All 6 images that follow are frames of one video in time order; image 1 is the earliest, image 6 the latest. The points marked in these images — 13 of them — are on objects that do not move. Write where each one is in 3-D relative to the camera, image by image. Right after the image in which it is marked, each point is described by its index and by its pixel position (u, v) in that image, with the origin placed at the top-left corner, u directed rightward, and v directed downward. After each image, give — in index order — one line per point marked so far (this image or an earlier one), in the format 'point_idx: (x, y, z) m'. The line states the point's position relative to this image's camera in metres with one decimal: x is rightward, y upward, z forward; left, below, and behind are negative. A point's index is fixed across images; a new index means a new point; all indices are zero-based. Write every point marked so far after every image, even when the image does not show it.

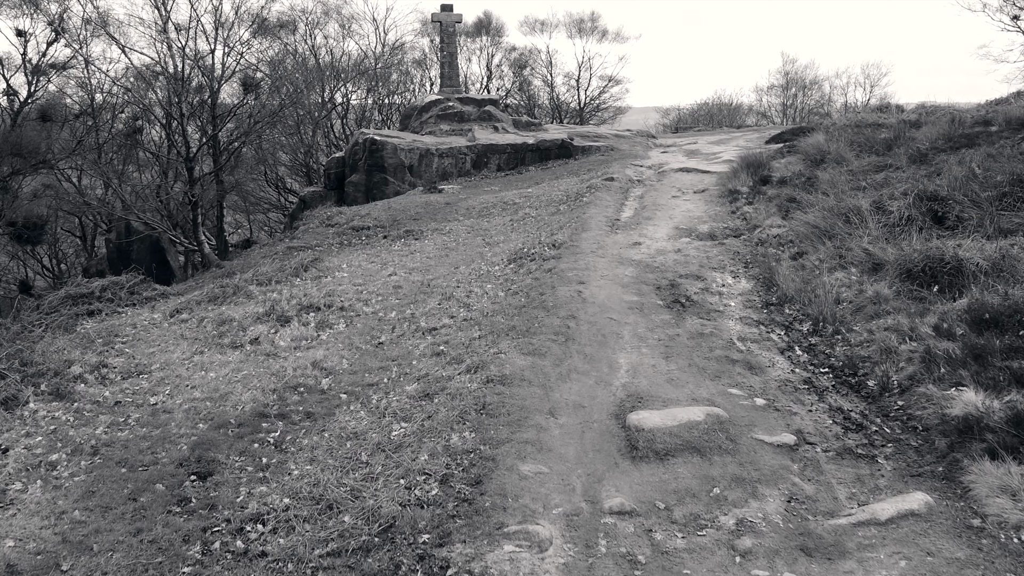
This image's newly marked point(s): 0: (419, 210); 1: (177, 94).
0: (-2.9, +2.5, +18.4) m
1: (-9.6, +5.5, +16.8) m
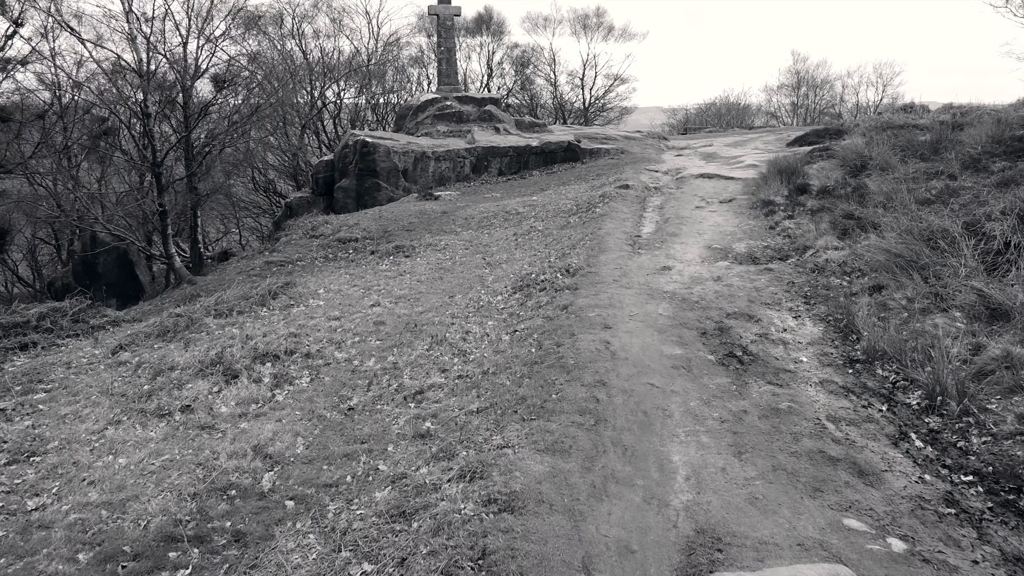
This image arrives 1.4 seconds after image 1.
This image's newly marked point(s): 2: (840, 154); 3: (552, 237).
0: (-2.8, +2.0, +16.7) m
1: (-9.5, +5.0, +15.1) m
2: (+8.4, +3.4, +14.9) m
3: (+0.8, +1.0, +11.7) m
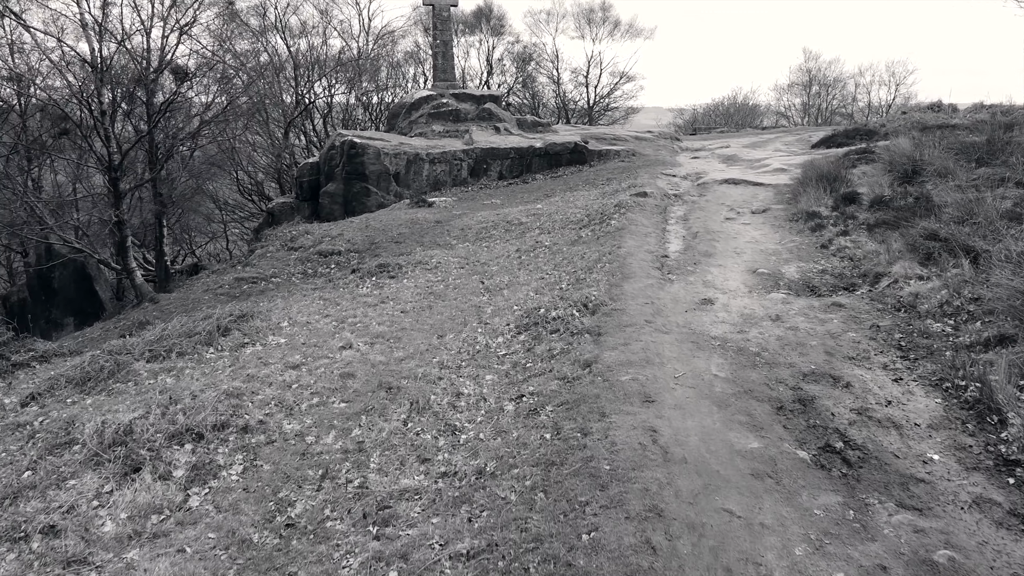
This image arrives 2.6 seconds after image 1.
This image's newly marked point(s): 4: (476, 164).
0: (-2.8, +1.5, +15.0) m
1: (-9.5, +4.6, +13.3) m
2: (+8.4, +3.0, +13.2) m
3: (+0.9, +0.5, +10.0) m
4: (-1.2, +4.1, +19.5) m
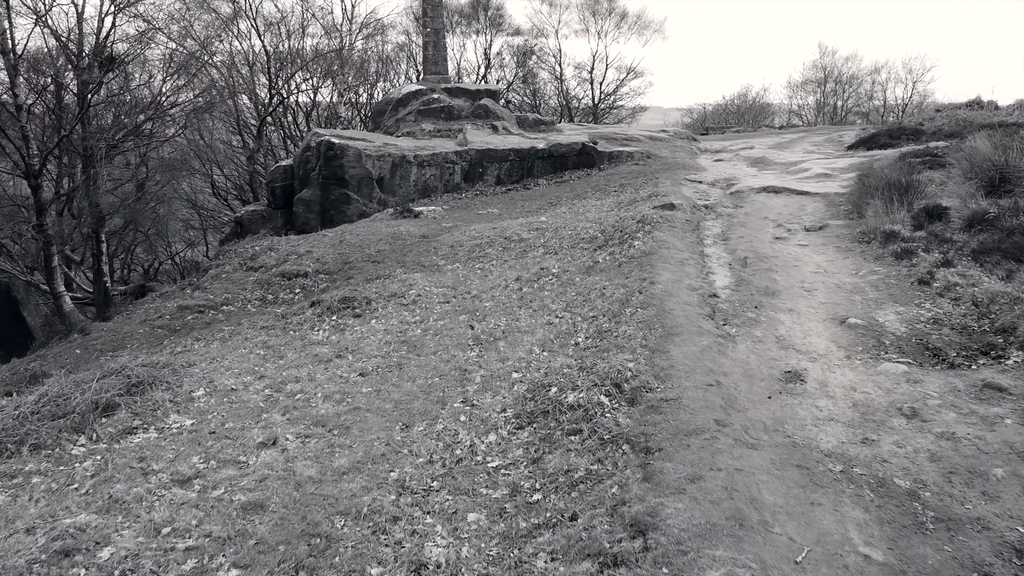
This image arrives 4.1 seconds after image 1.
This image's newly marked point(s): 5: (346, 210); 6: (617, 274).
0: (-2.8, +0.9, +12.7) m
1: (-9.5, +4.0, +11.1) m
2: (+8.4, +2.4, +11.0) m
3: (+0.8, 0.0, +7.7) m
4: (-1.2, +3.6, +17.3) m
5: (-4.7, +2.2, +16.3) m
6: (+1.4, +0.2, +8.0) m
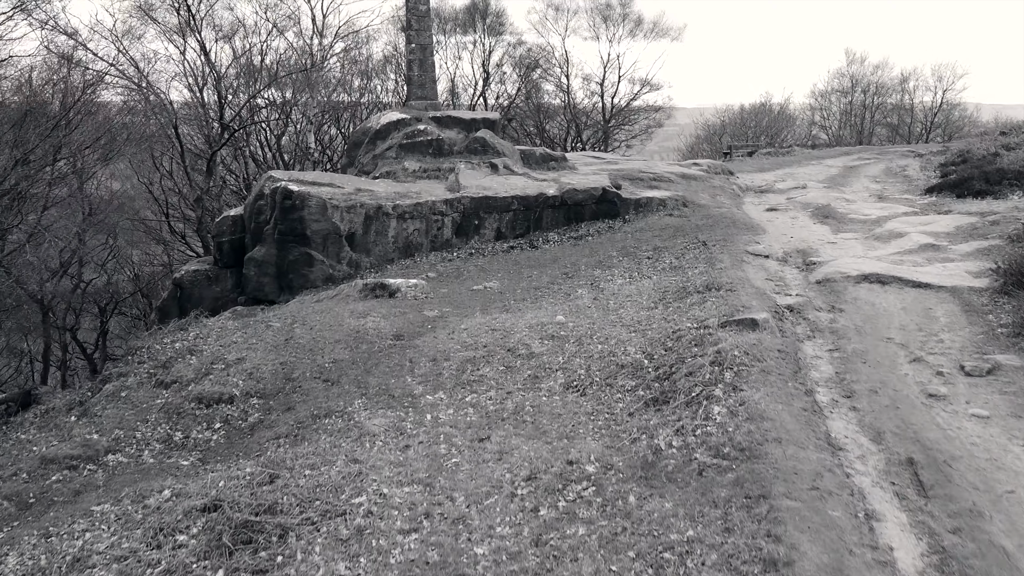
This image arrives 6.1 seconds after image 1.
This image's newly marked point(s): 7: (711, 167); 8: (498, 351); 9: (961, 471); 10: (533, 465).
0: (-2.7, -1.0, +9.3) m
1: (-9.4, +2.0, +7.7) m
2: (+8.5, +0.4, +7.6) m
3: (+0.9, -2.0, +4.3) m
4: (-1.1, +1.6, +13.9) m
5: (-4.6, +0.2, +12.9) m
6: (+1.5, -1.7, +4.6) m
7: (+6.0, +3.7, +17.9) m
8: (-0.2, -0.9, +8.6) m
9: (+3.8, -1.5, +5.0) m
10: (+0.2, -1.8, +5.7) m
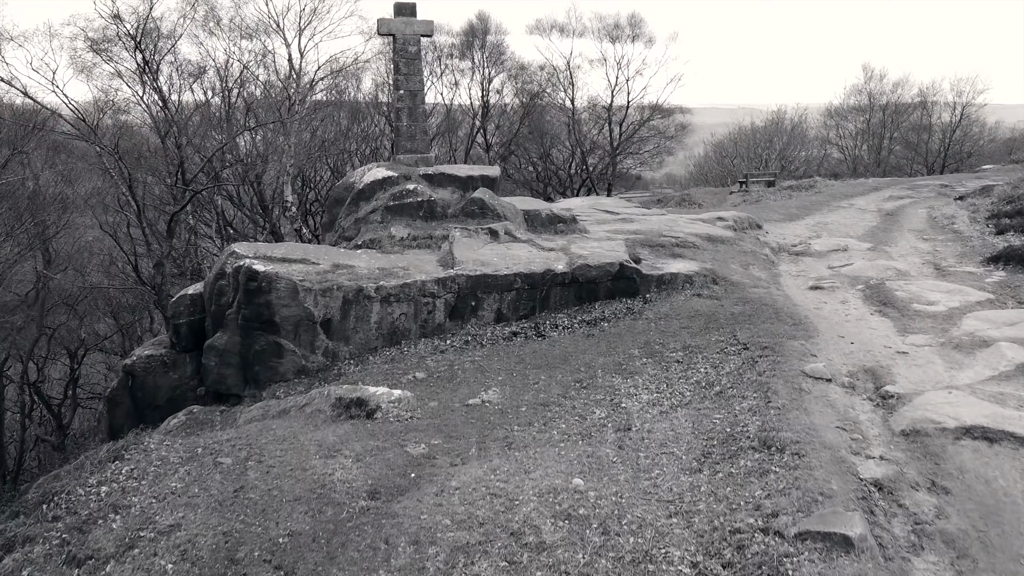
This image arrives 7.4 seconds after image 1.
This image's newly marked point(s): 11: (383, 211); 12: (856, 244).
0: (-2.7, -2.9, +7.4) m
1: (-9.4, +0.1, +5.7) m
2: (+8.5, -1.5, +5.6) m
3: (+1.0, -3.9, +2.4) m
4: (-1.1, -0.3, +11.9) m
5: (-4.5, -1.7, +11.0) m
6: (+1.6, -3.6, +2.7) m
7: (+6.1, +1.8, +15.9) m
8: (-0.1, -2.9, +6.6) m
9: (+3.9, -3.5, +3.0) m
10: (+0.3, -3.7, +3.8) m
11: (-3.0, +1.8, +13.4) m
12: (+8.9, +1.2, +15.2) m
